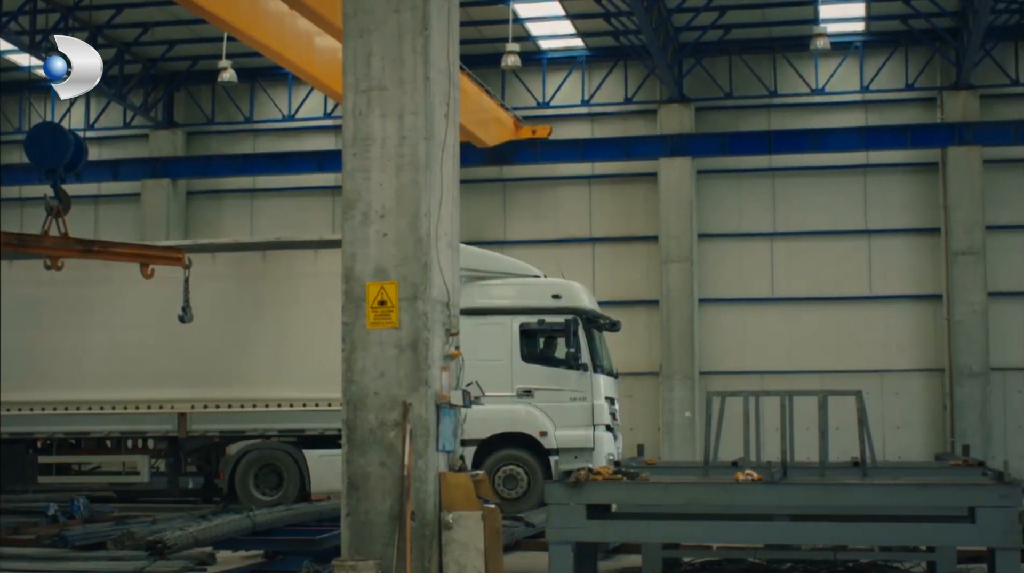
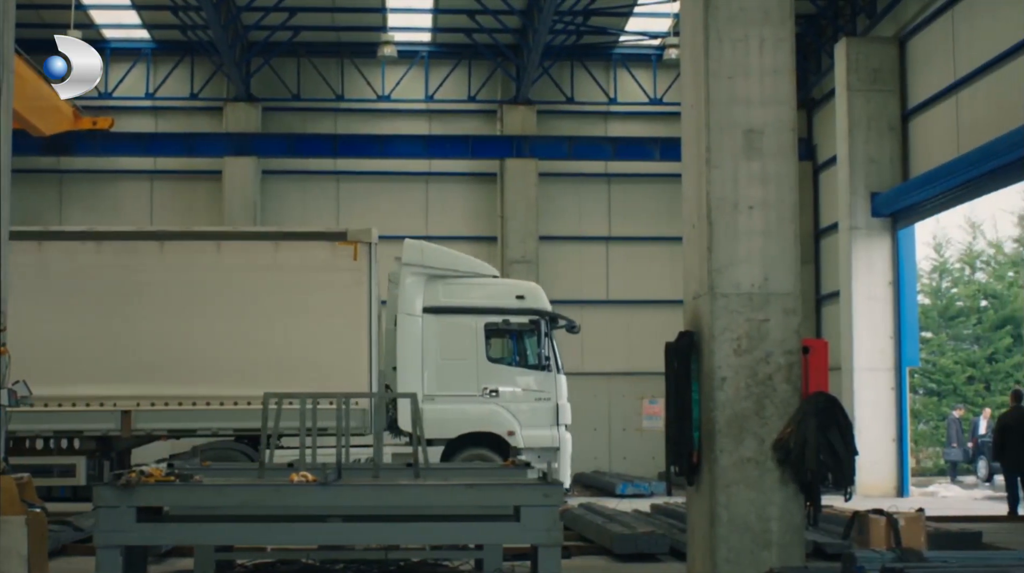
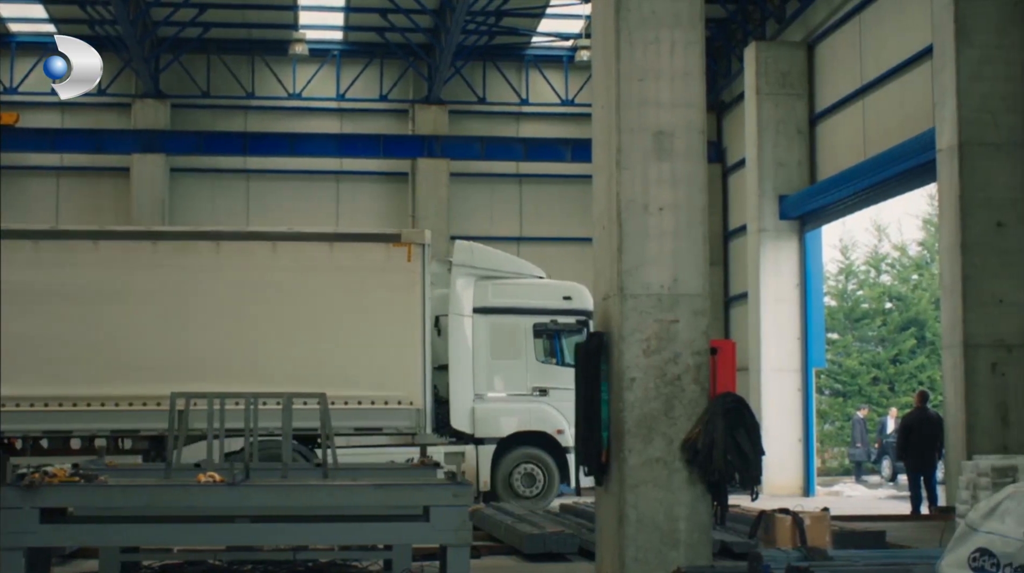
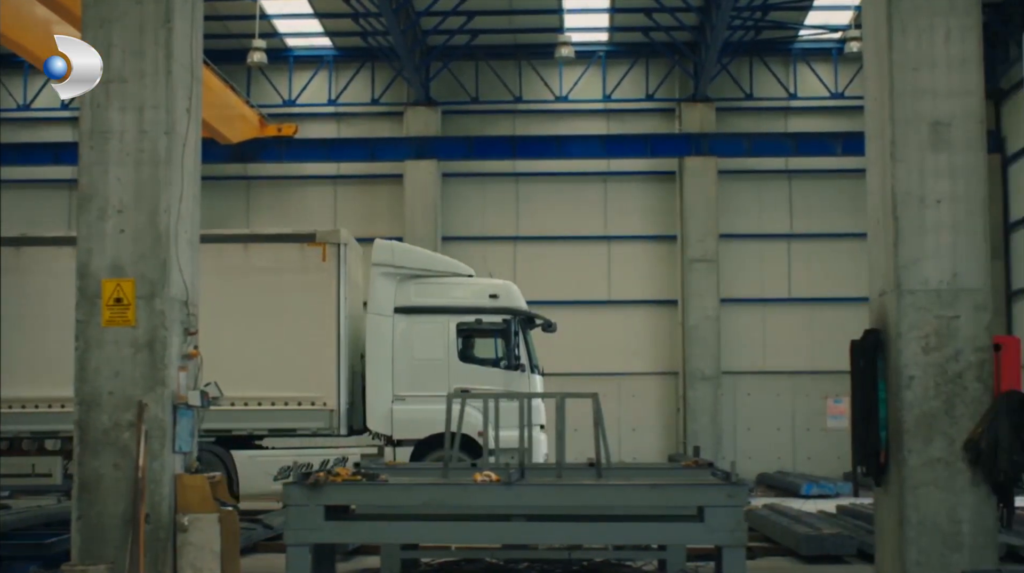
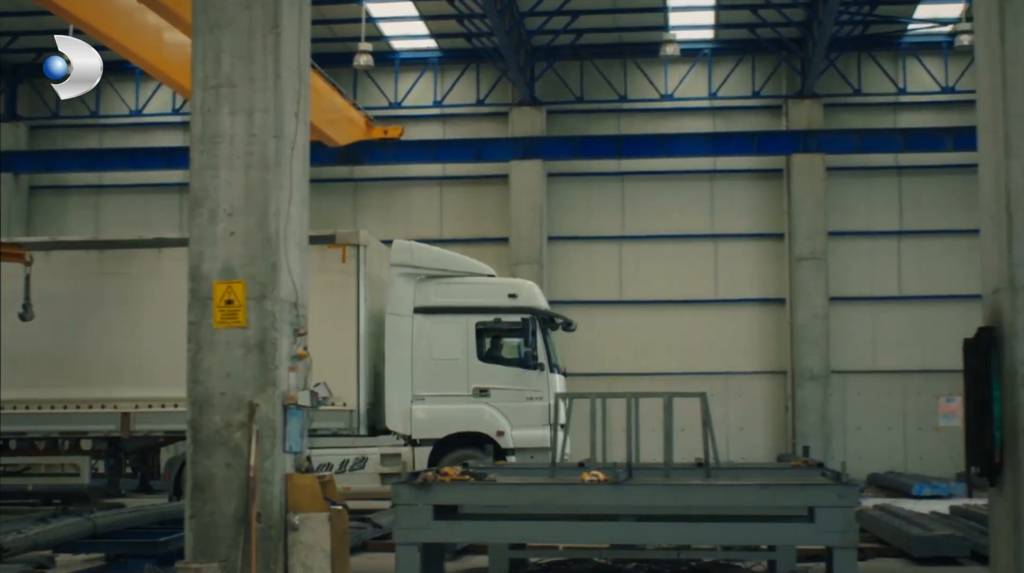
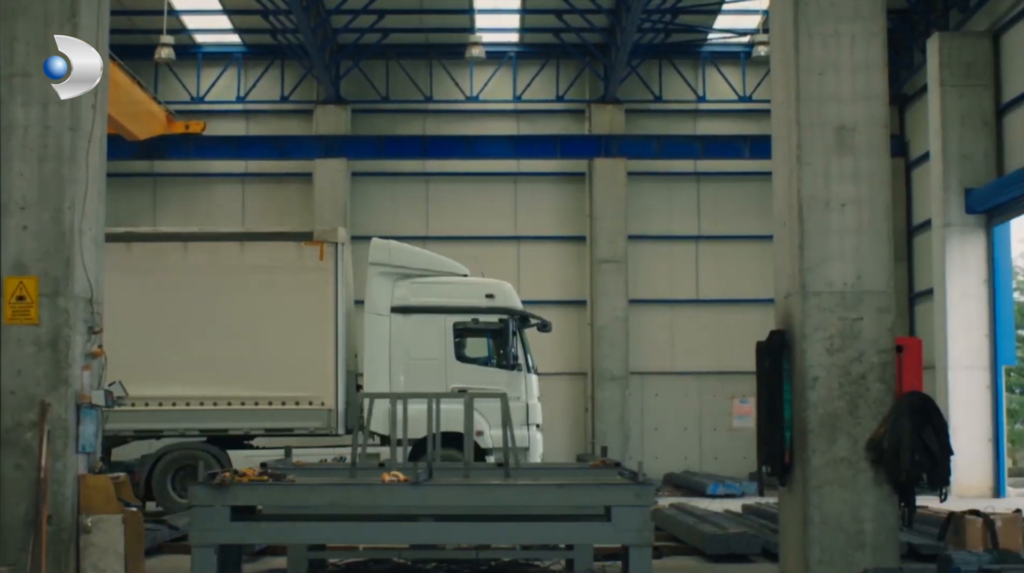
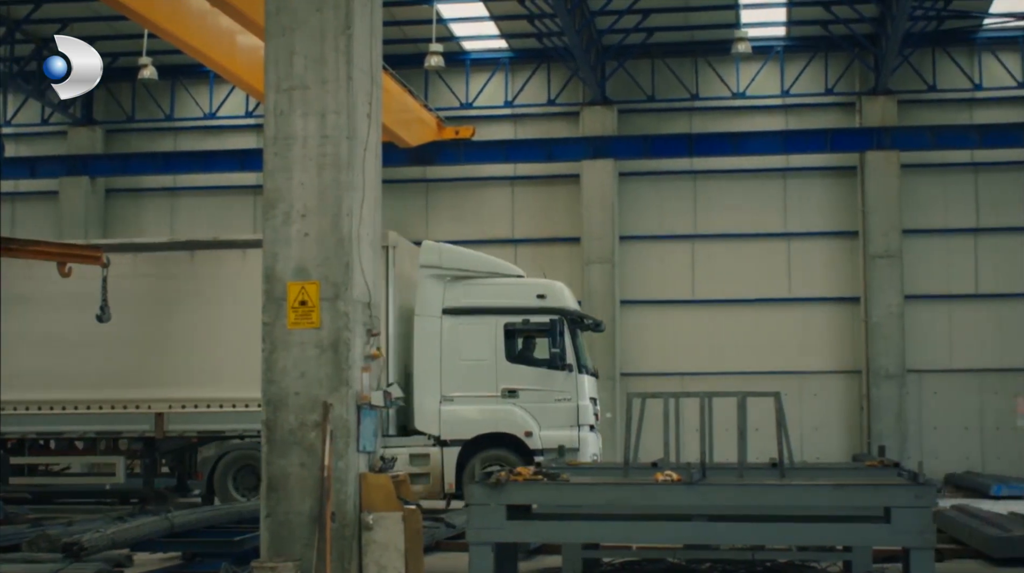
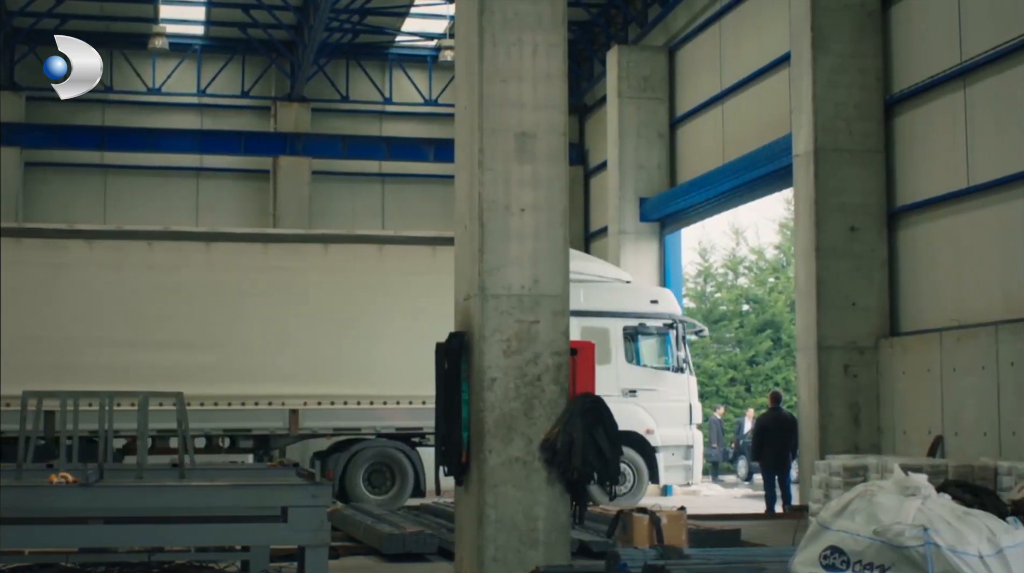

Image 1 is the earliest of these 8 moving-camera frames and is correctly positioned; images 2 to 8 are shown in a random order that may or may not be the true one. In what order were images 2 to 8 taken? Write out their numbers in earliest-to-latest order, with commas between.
7, 5, 4, 6, 2, 3, 8
